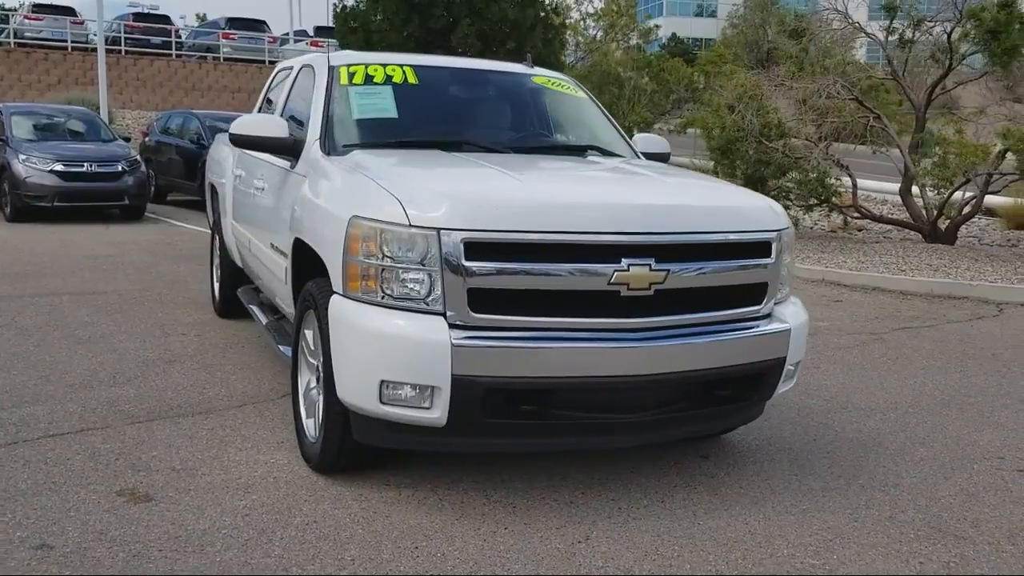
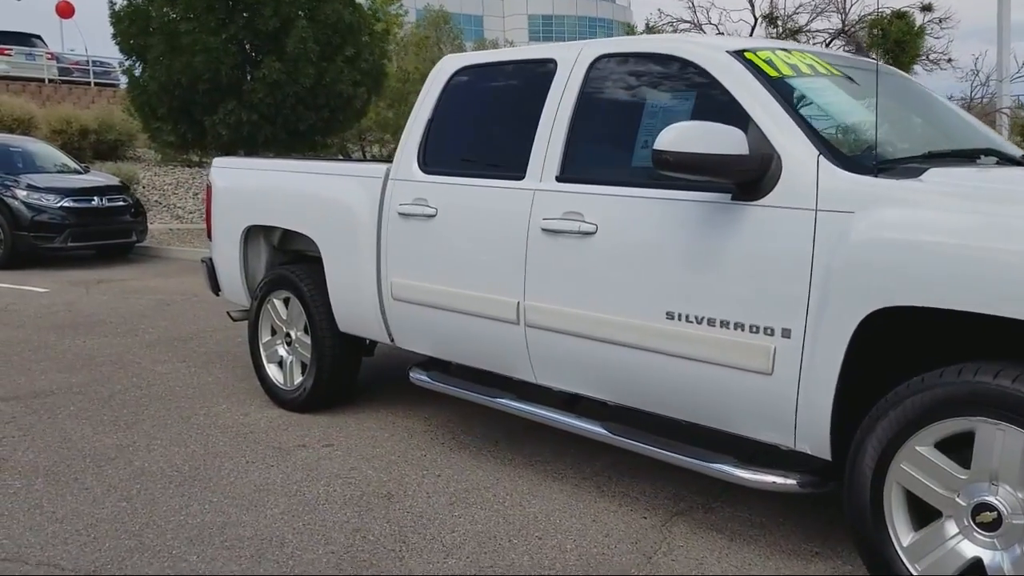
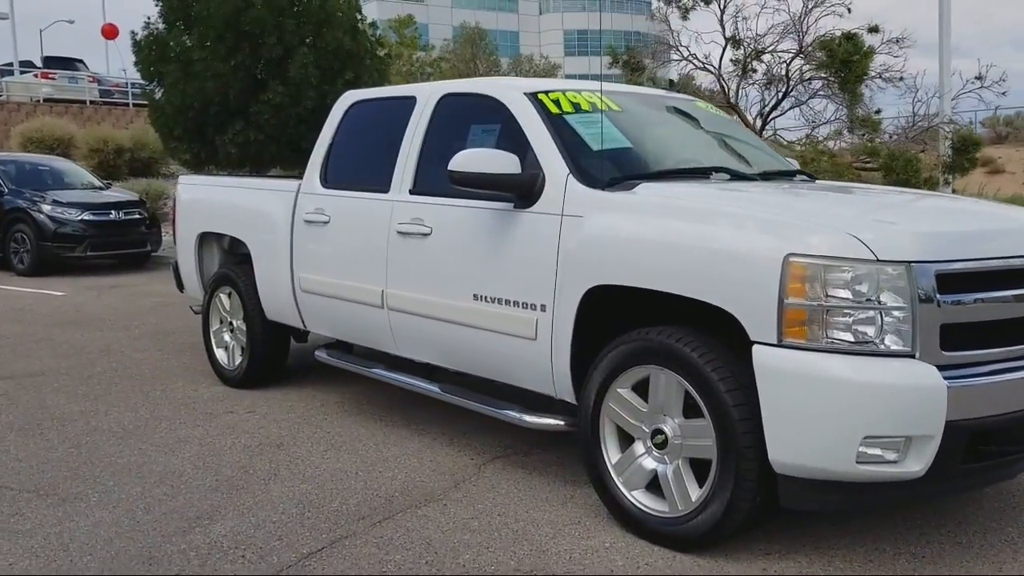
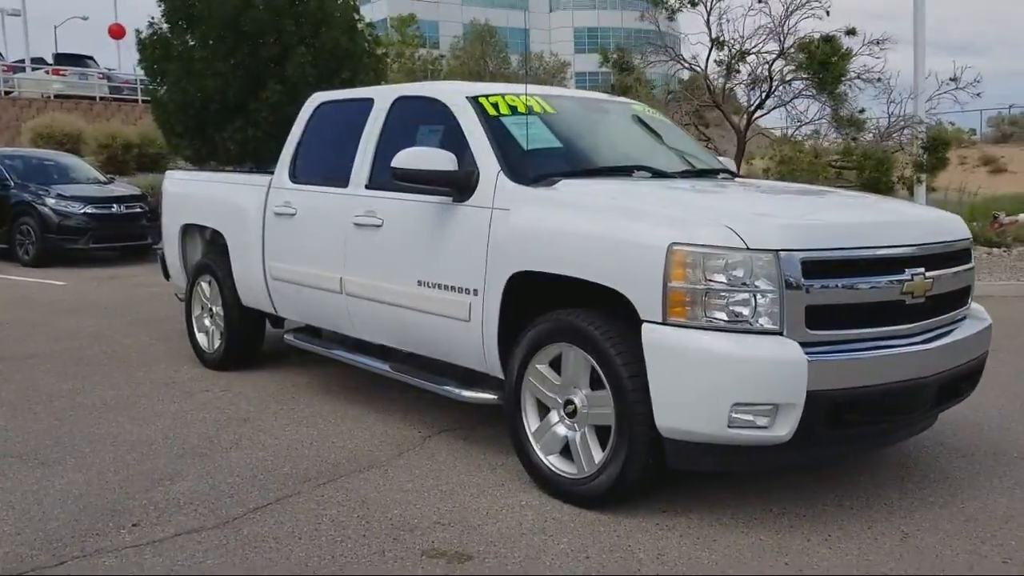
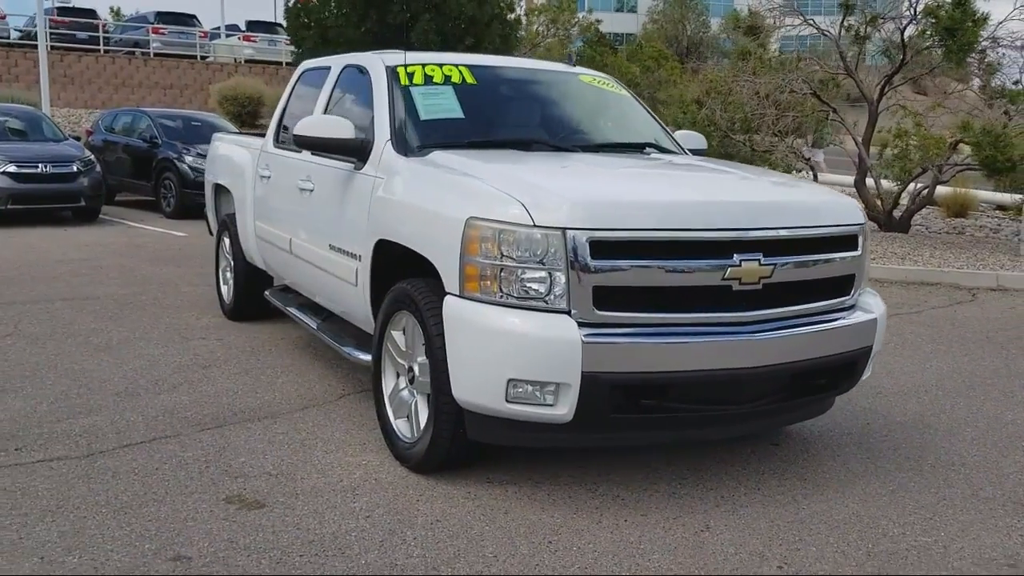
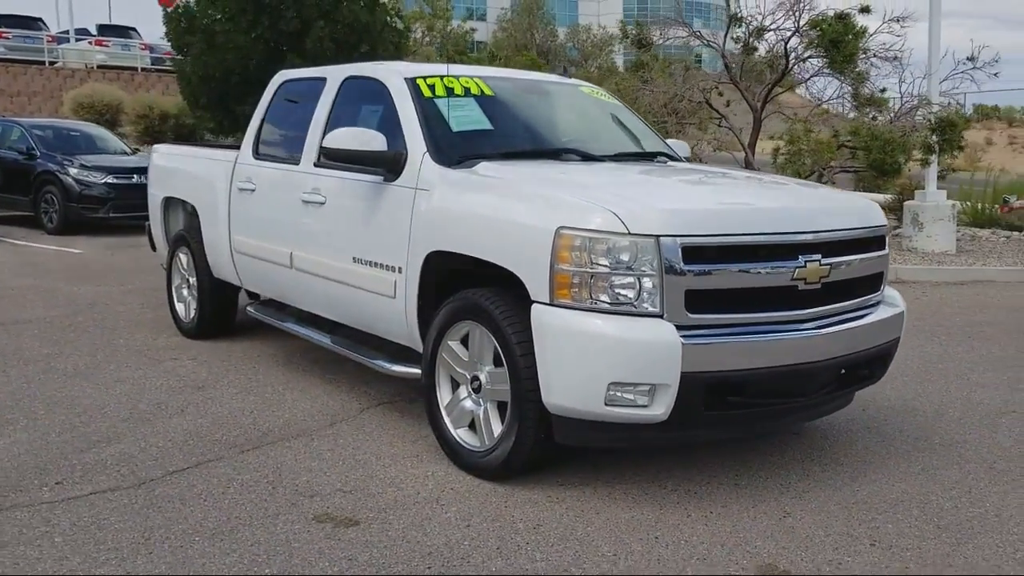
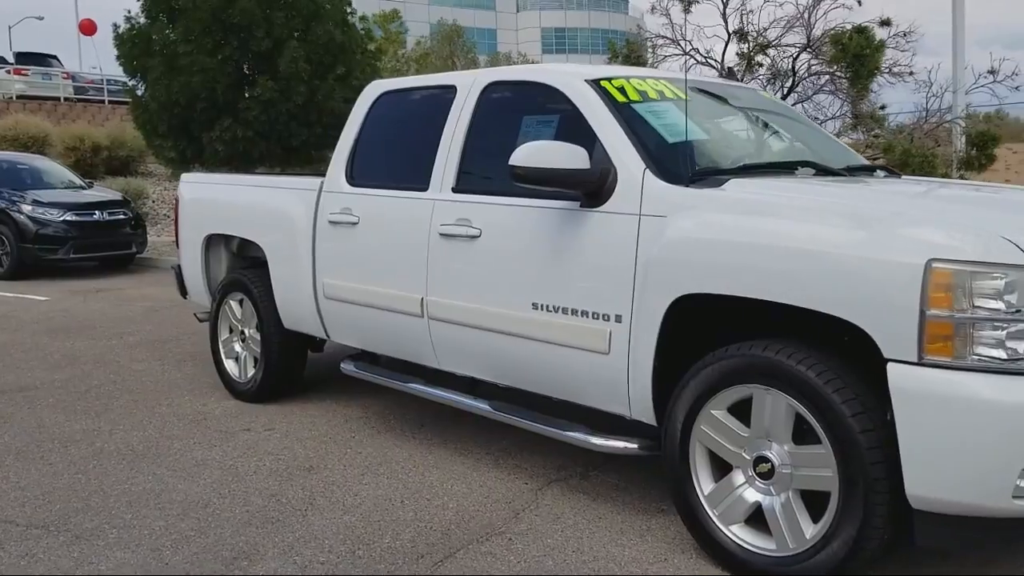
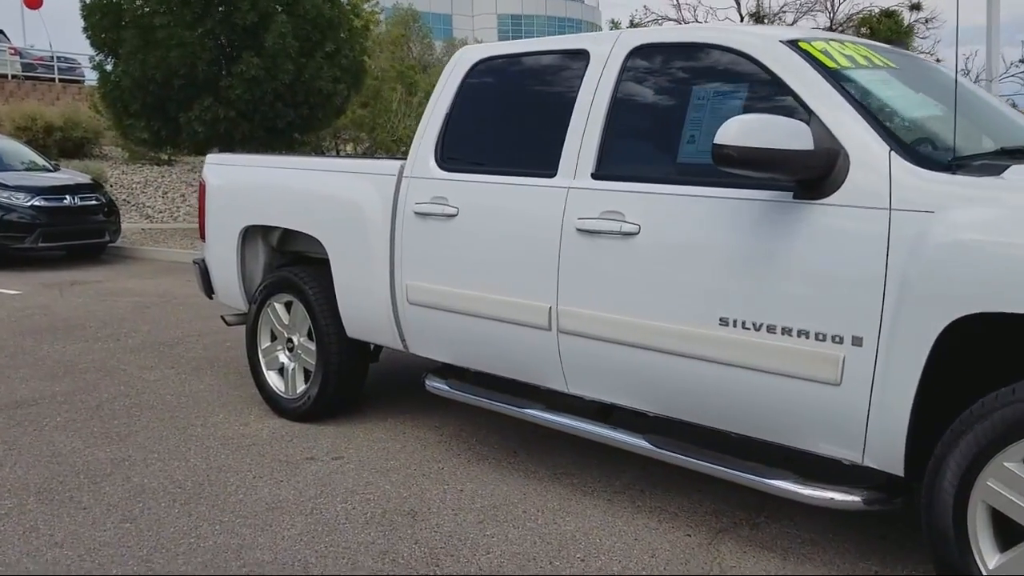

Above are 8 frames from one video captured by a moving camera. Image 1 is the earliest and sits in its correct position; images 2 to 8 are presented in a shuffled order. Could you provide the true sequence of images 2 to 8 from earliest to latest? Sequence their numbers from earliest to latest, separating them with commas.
5, 6, 4, 3, 7, 2, 8
